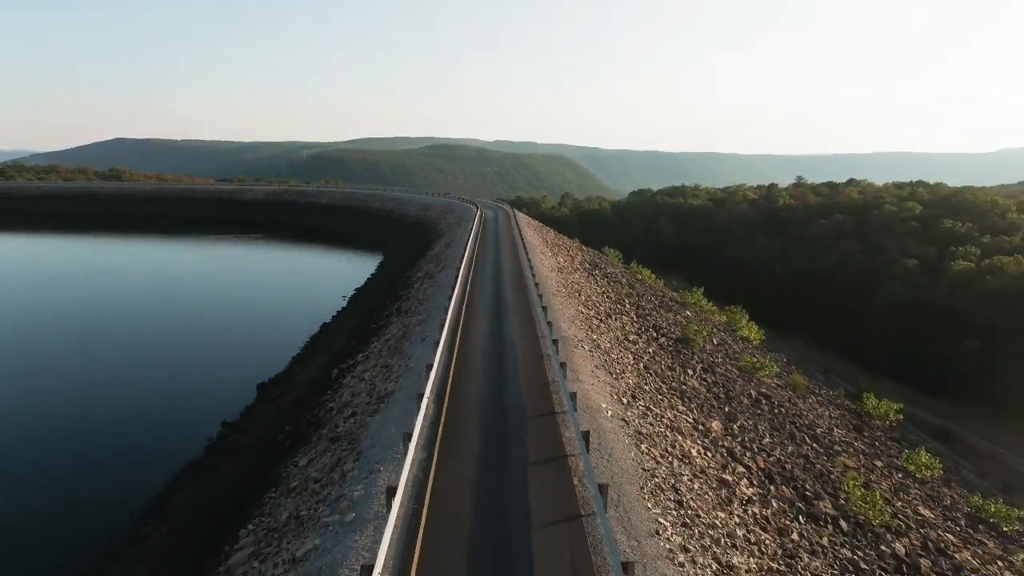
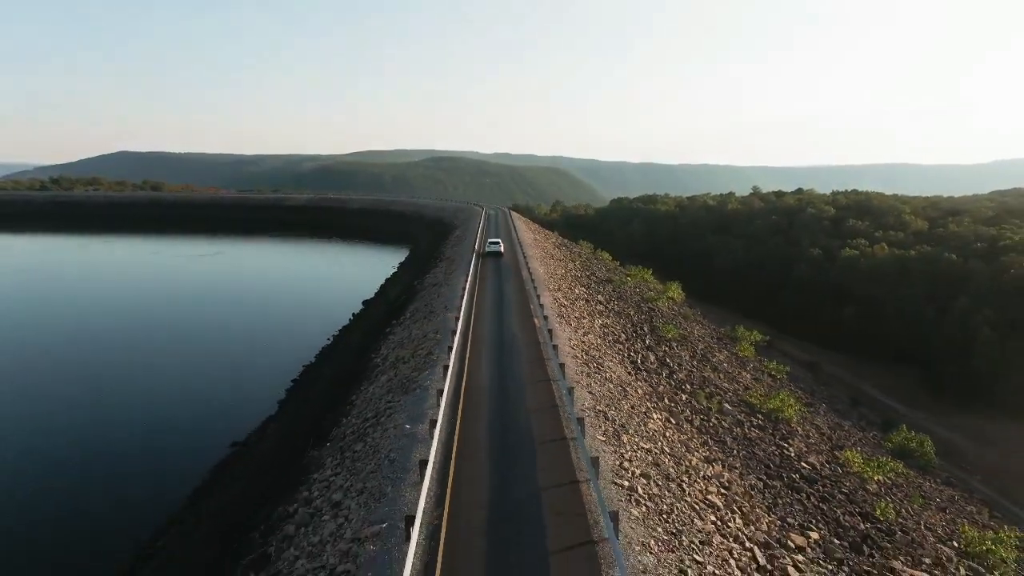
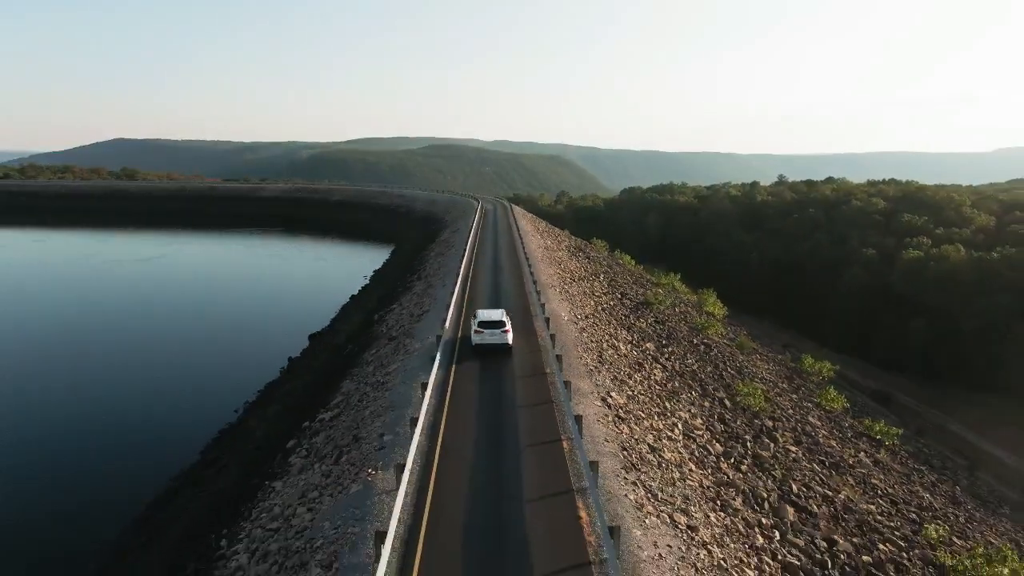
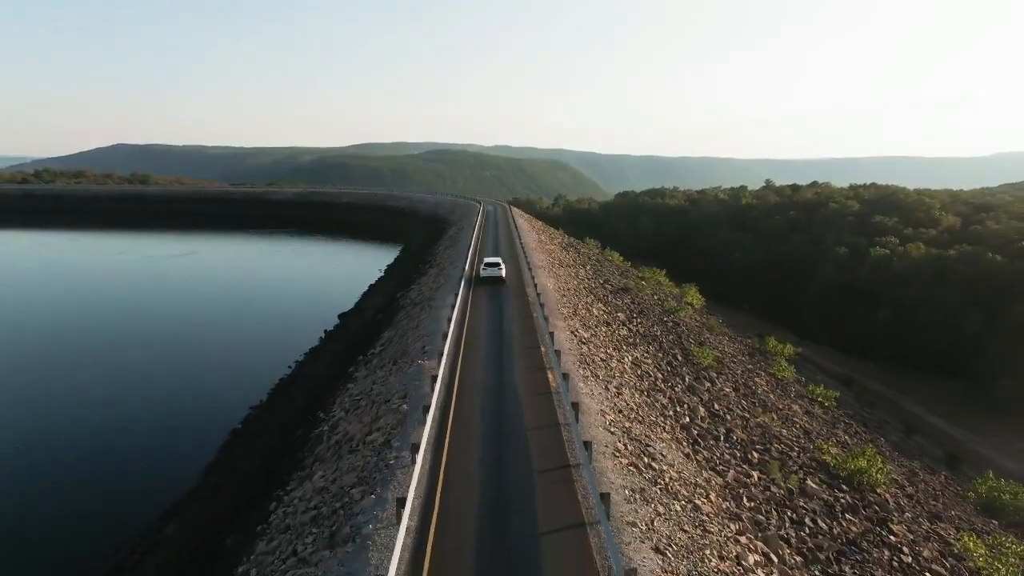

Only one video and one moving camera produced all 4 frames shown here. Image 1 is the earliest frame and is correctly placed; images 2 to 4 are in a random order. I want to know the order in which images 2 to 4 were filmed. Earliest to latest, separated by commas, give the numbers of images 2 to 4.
3, 4, 2
